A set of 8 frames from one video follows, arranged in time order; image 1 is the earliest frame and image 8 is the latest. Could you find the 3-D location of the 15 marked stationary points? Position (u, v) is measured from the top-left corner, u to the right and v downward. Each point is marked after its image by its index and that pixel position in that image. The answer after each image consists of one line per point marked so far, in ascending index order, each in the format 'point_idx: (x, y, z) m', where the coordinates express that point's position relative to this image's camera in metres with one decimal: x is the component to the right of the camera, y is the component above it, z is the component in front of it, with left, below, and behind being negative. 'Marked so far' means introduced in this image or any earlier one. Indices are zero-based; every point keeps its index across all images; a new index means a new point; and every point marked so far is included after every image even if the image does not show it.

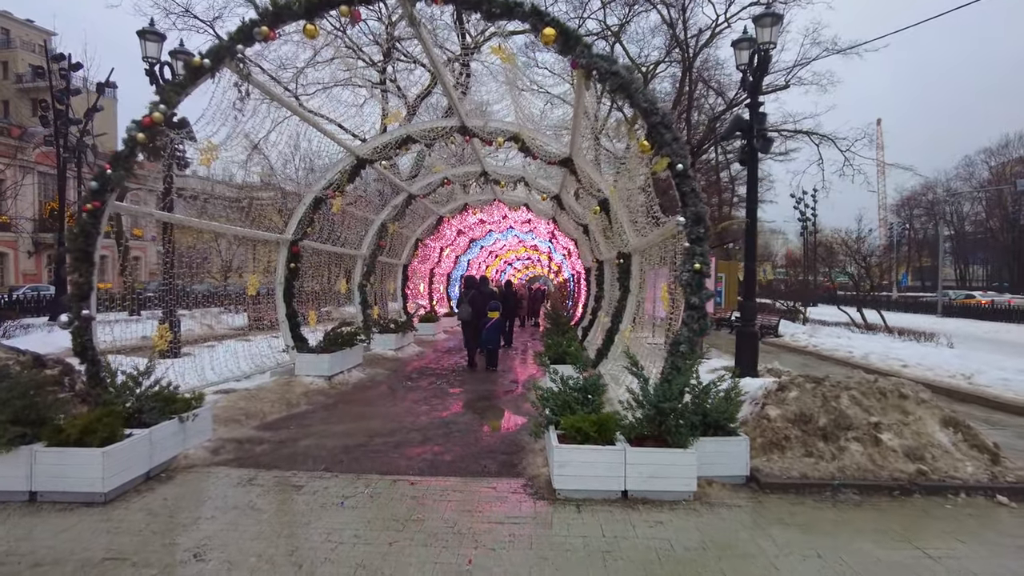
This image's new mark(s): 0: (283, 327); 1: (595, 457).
0: (-3.7, -0.6, +10.4) m
1: (+0.6, -1.3, +4.7) m
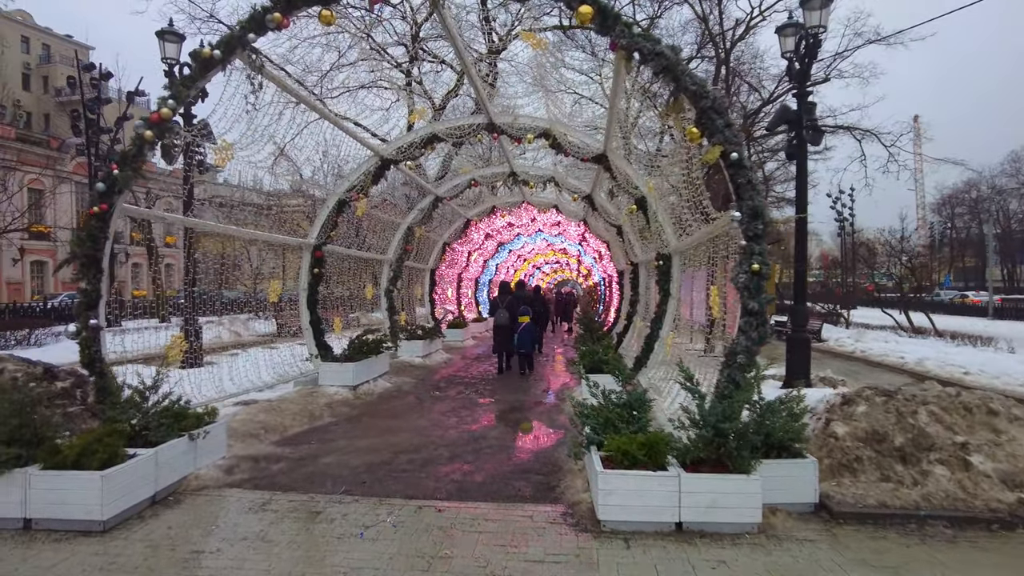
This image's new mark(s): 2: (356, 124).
0: (-3.2, -0.7, +10.1) m
1: (+0.9, -1.3, +4.2) m
2: (-2.4, +2.5, +9.7) m
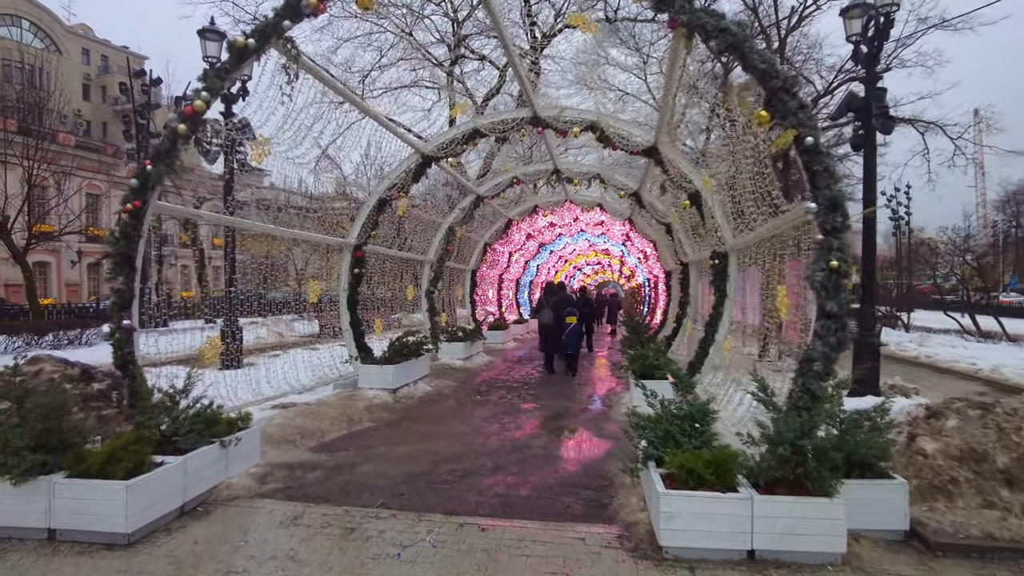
0: (-2.6, -0.7, +9.9) m
1: (+1.2, -1.3, +3.7) m
2: (-1.7, +2.5, +9.4) m
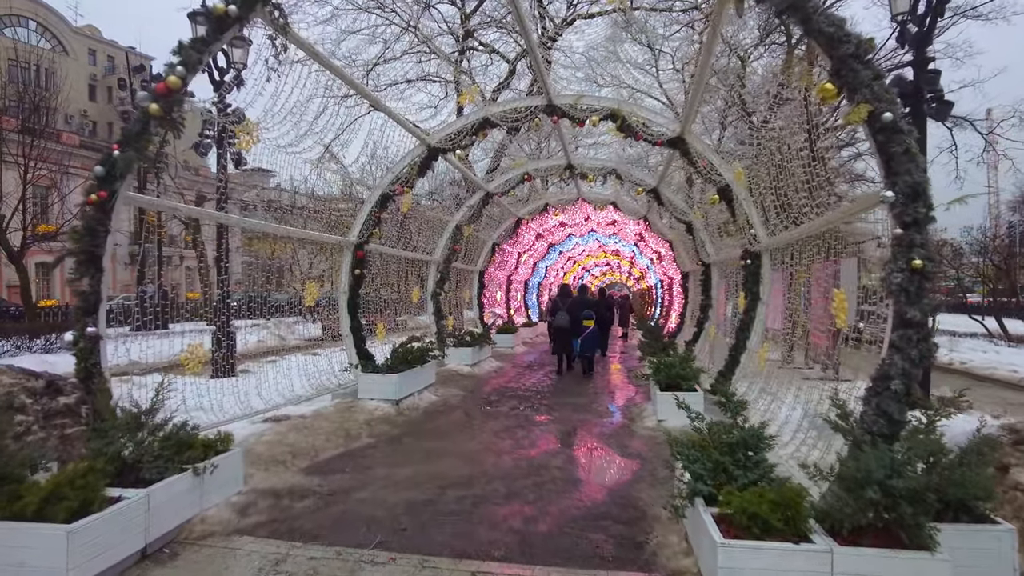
0: (-2.4, -0.8, +9.2) m
1: (+1.3, -1.3, +3.0) m
2: (-1.5, +2.5, +8.8) m
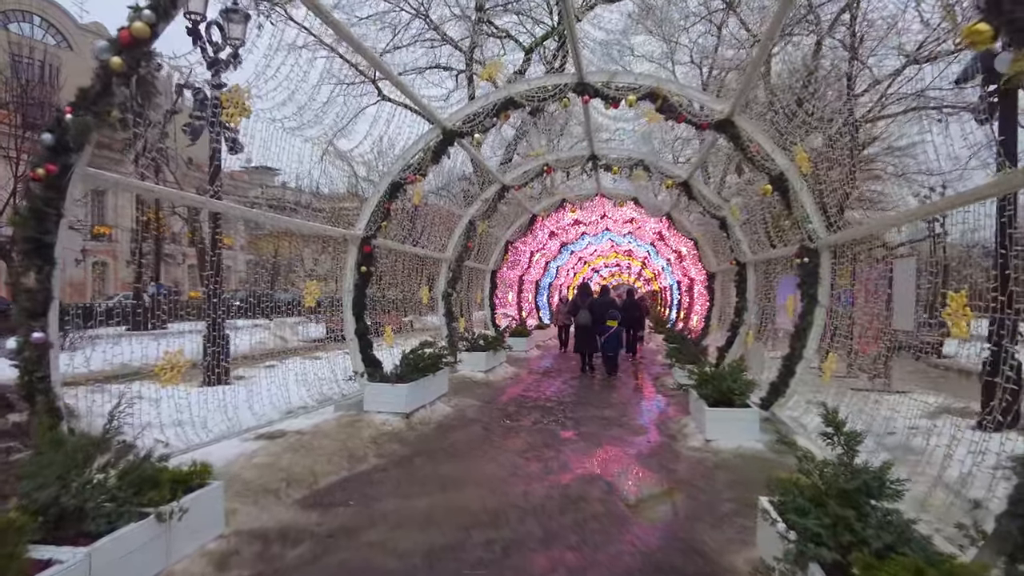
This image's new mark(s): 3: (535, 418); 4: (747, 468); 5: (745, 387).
0: (-2.1, -0.7, +8.3) m
1: (+1.5, -1.3, +2.1) m
2: (-1.2, +2.5, +7.9) m
3: (+0.3, -1.6, +7.9) m
4: (+2.1, -1.6, +5.8) m
5: (+2.4, -1.0, +6.7) m
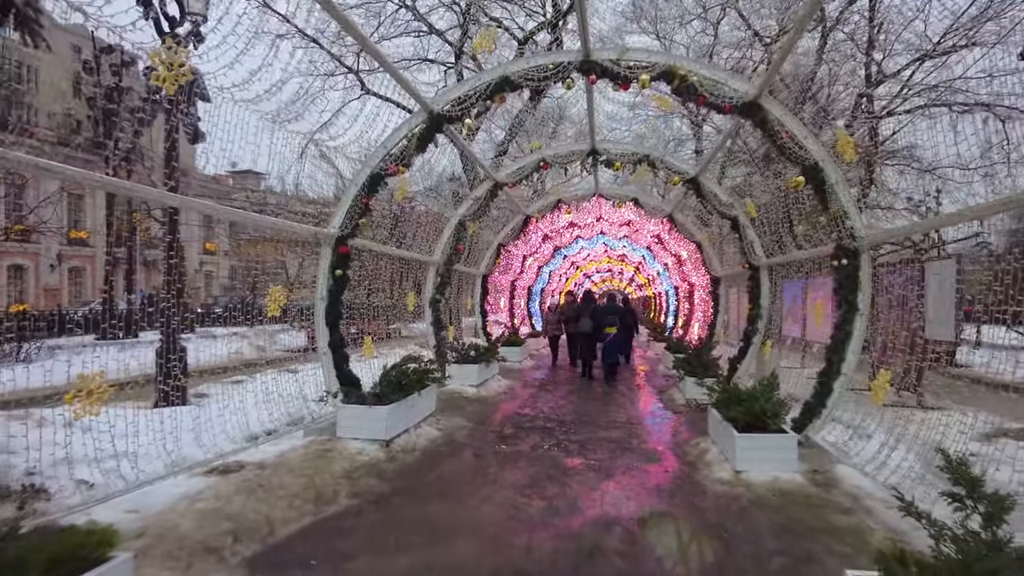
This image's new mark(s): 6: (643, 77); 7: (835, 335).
0: (-2.2, -0.8, +7.4) m
1: (+1.6, -1.3, +1.2) m
2: (-1.3, +2.4, +7.0) m
3: (+0.2, -1.7, +7.0) m
4: (+2.1, -1.7, +4.9) m
5: (+2.4, -1.1, +5.8) m
6: (+1.3, +2.1, +6.3) m
7: (+3.2, -0.5, +6.3) m
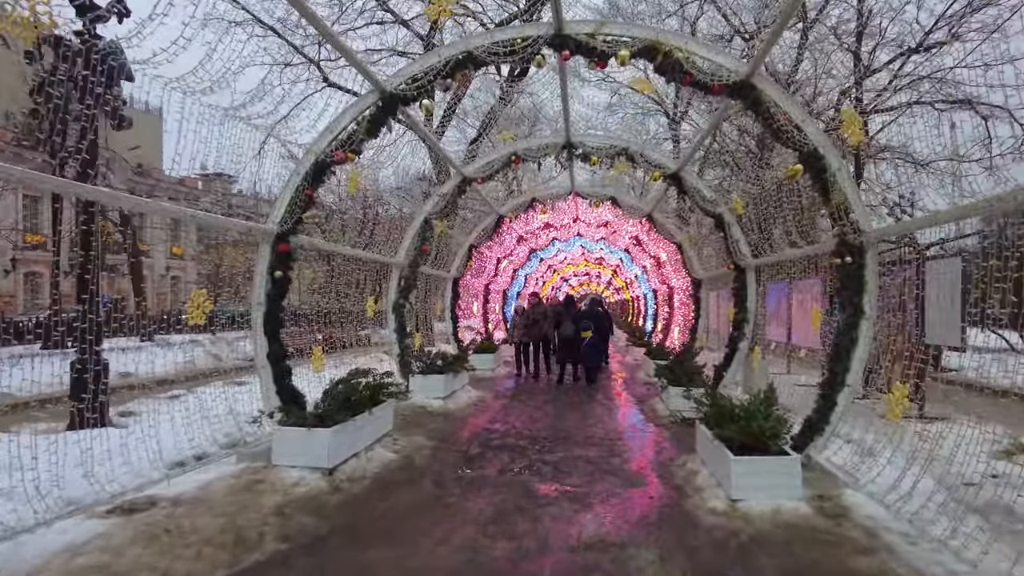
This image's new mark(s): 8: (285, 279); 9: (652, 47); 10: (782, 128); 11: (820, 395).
0: (-2.5, -0.9, +6.5) m
1: (+1.4, -1.3, +0.5) m
2: (-1.6, +2.4, +6.2) m
3: (-0.1, -1.7, +6.2) m
4: (+1.9, -1.7, +4.2) m
5: (+2.1, -1.1, +5.1) m
6: (+1.0, +2.1, +5.6) m
7: (+2.9, -0.5, +5.6) m
8: (-2.3, +0.1, +6.6) m
9: (+1.3, +2.2, +5.7) m
10: (+2.4, +1.4, +5.7) m
11: (+2.7, -0.9, +5.6) m
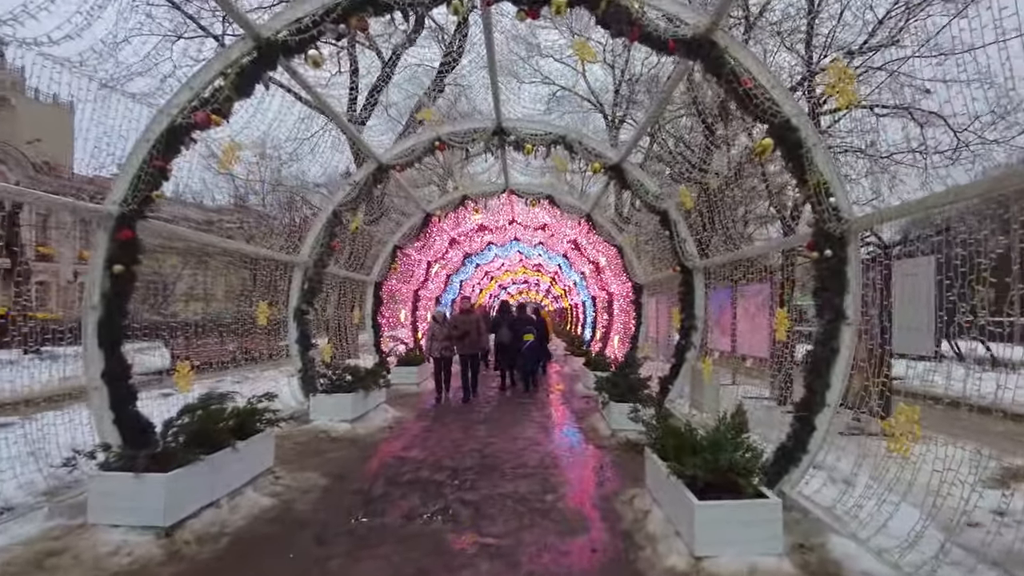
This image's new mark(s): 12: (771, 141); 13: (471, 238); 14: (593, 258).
0: (-3.2, -0.9, +5.1) m
1: (+1.3, -1.2, -0.6) m
2: (-2.3, +2.4, +4.9) m
3: (-0.8, -1.7, +5.0) m
4: (+1.3, -1.7, +3.1) m
5: (+1.5, -1.1, +4.1) m
6: (+0.3, +2.1, +4.5) m
7: (+2.2, -0.5, +4.7) m
8: (-3.0, +0.1, +5.2) m
9: (+0.6, +2.2, +4.7) m
10: (+1.7, +1.4, +4.7) m
11: (+2.0, -0.9, +4.7) m
12: (+1.9, +1.1, +4.7) m
13: (-1.0, +1.3, +16.0) m
14: (+2.0, +0.7, +15.8) m
